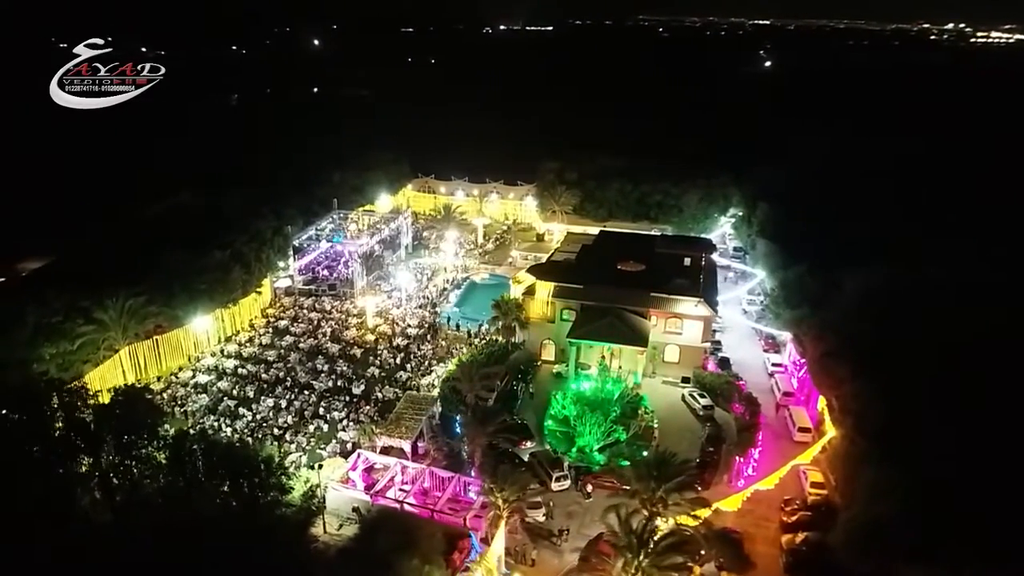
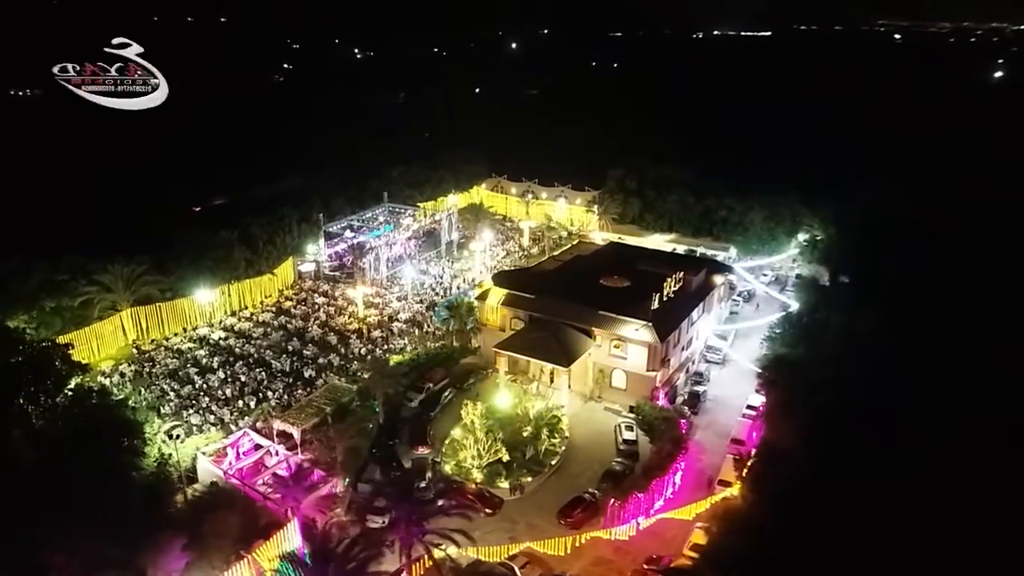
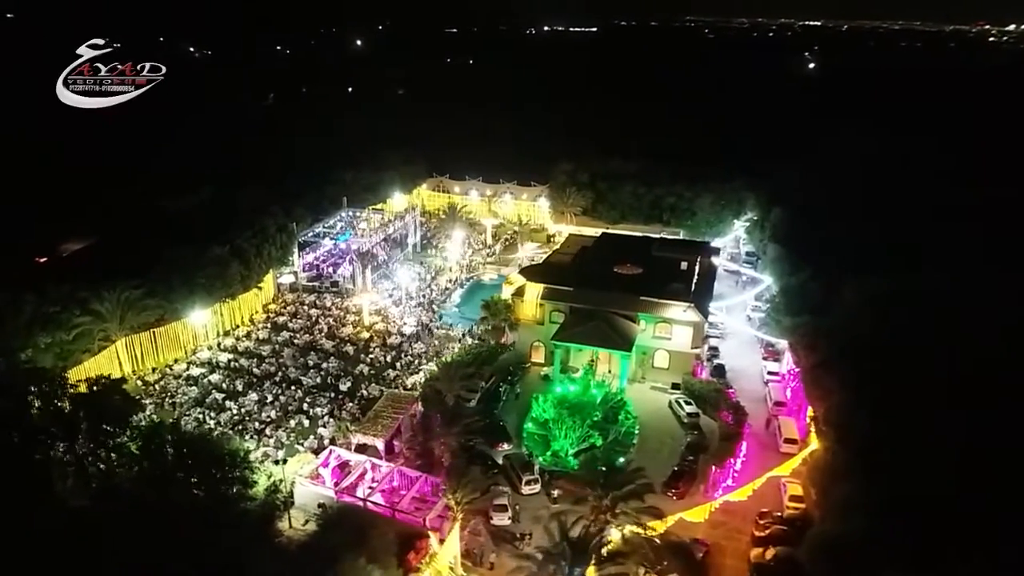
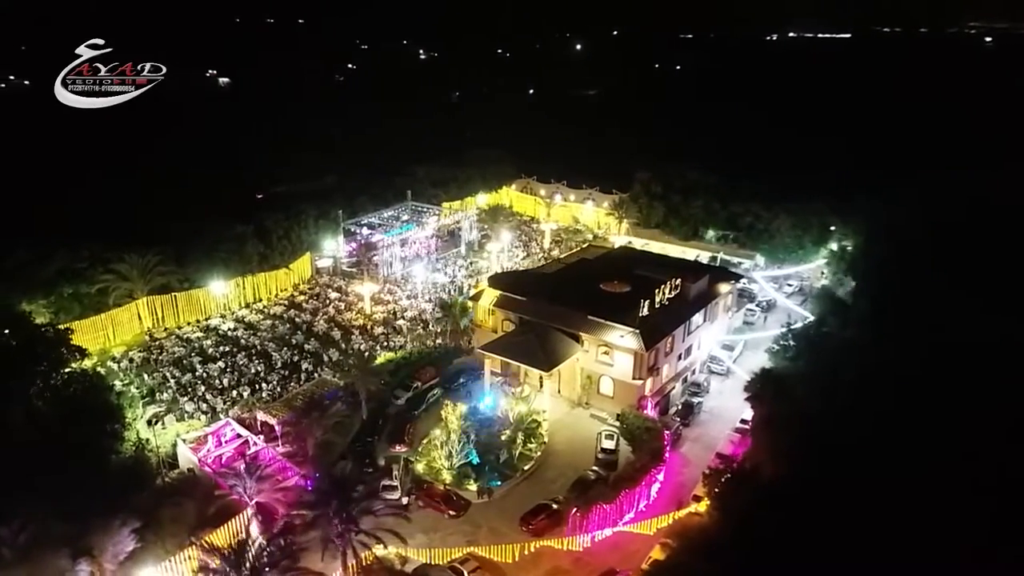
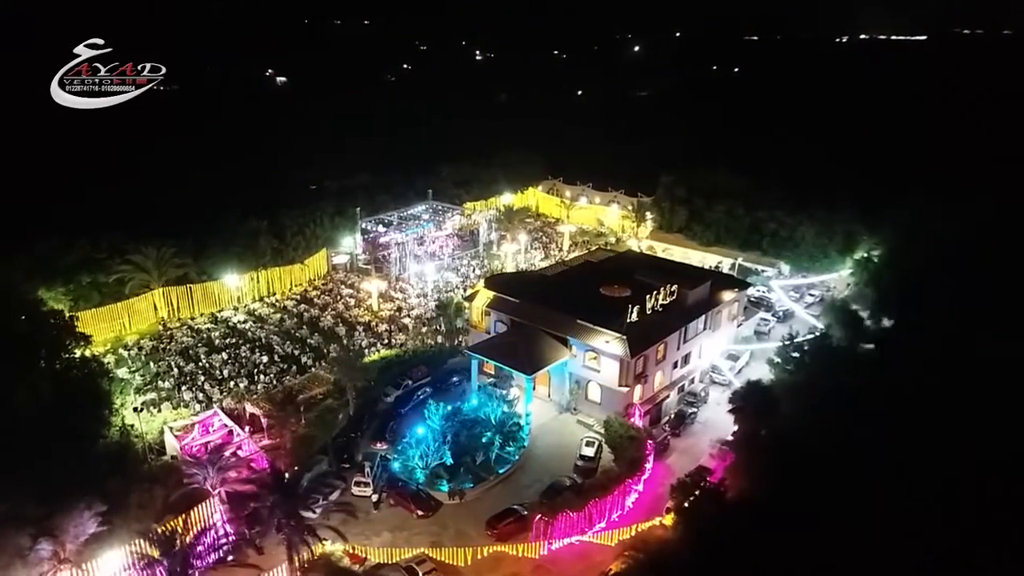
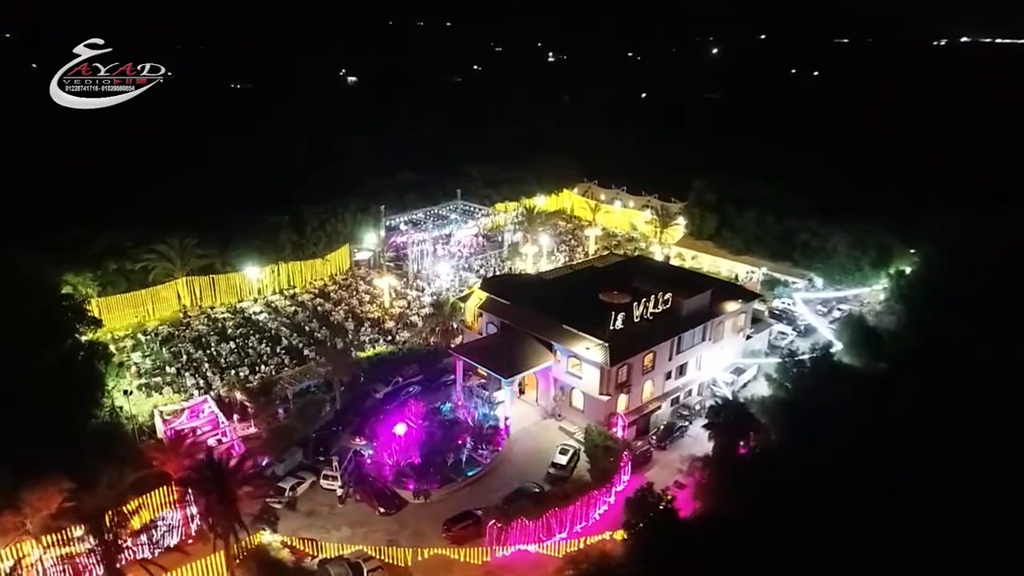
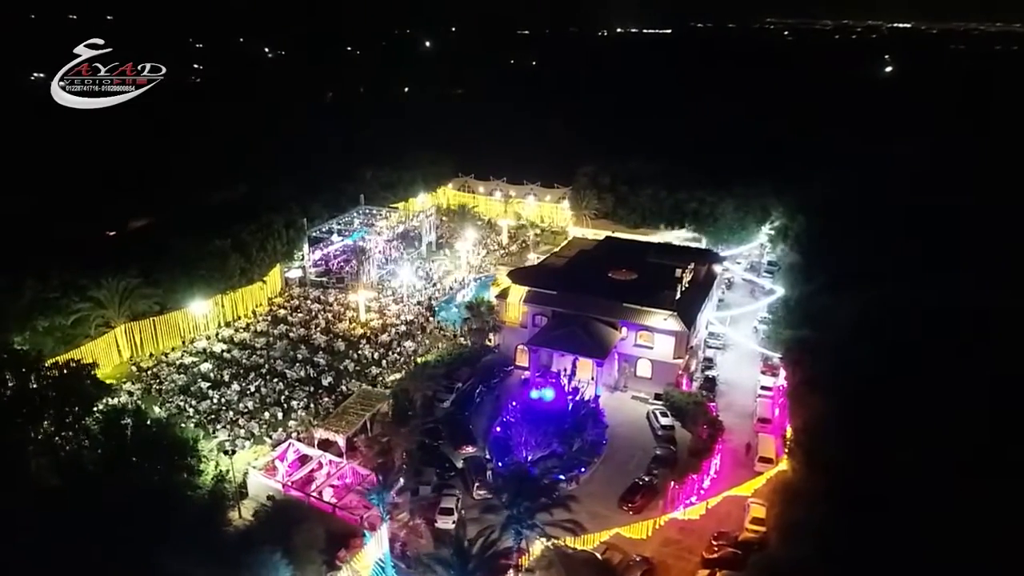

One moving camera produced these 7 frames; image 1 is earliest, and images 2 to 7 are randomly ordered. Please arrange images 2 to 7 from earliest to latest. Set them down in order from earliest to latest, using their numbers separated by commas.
3, 7, 2, 4, 5, 6
